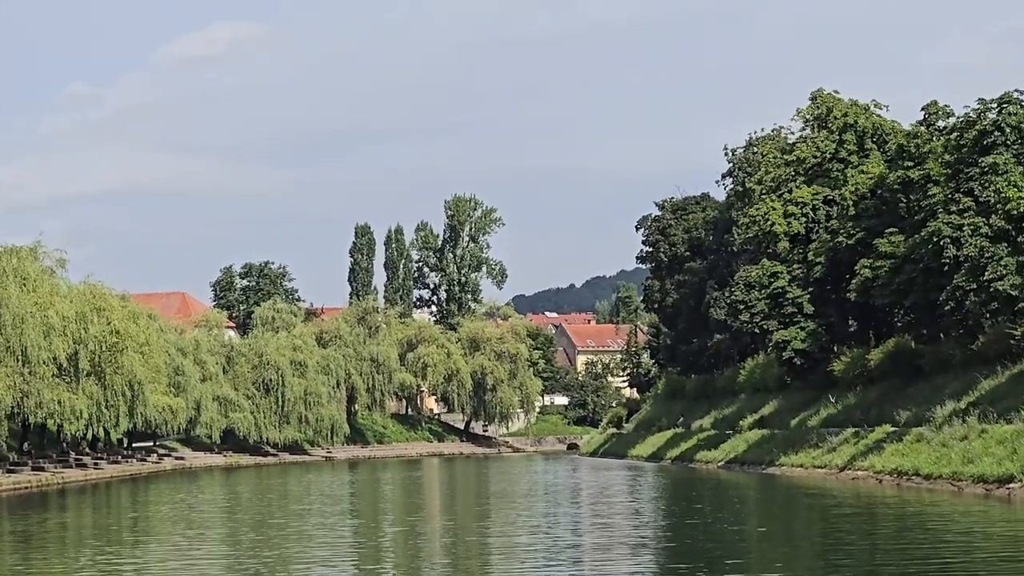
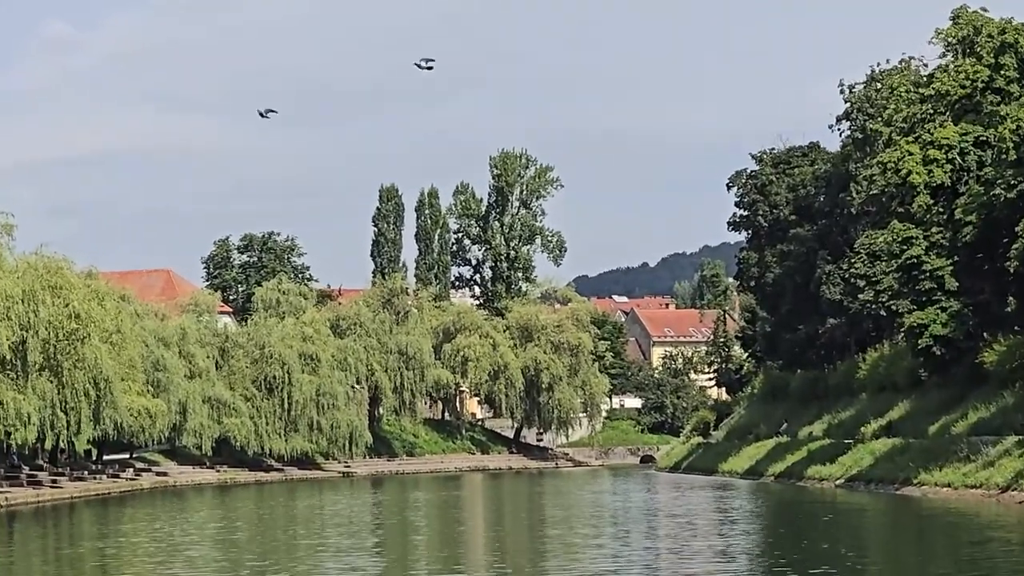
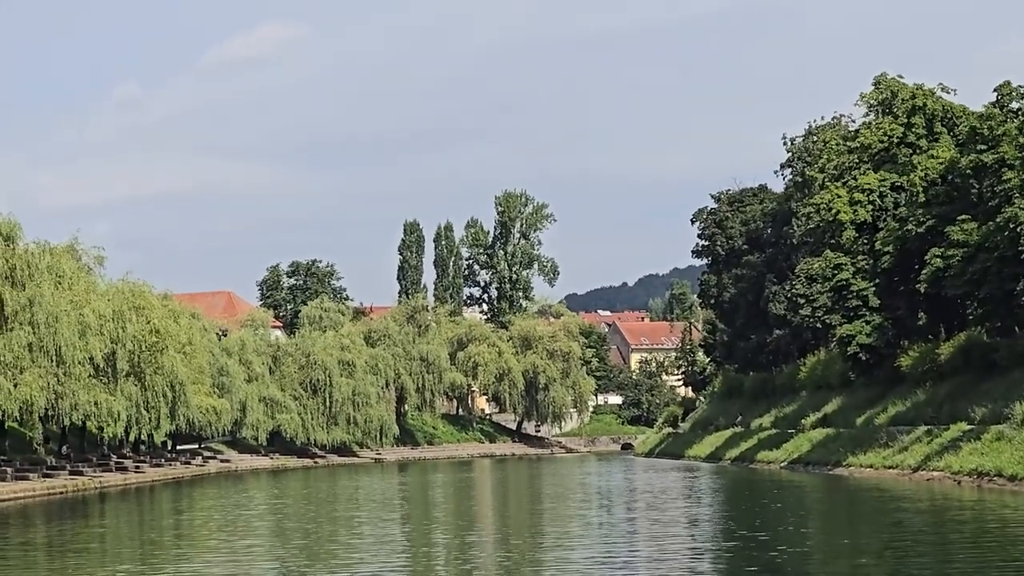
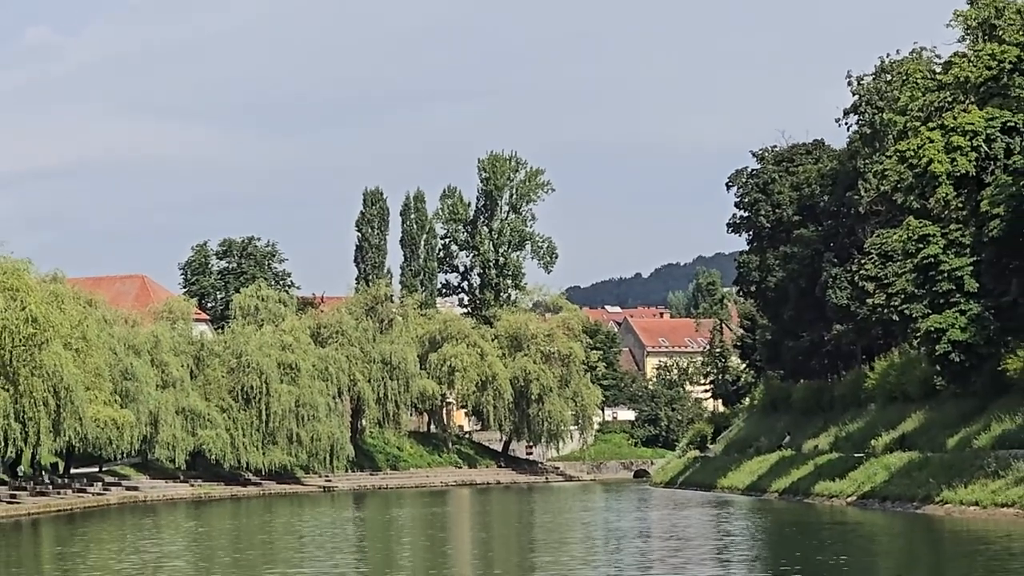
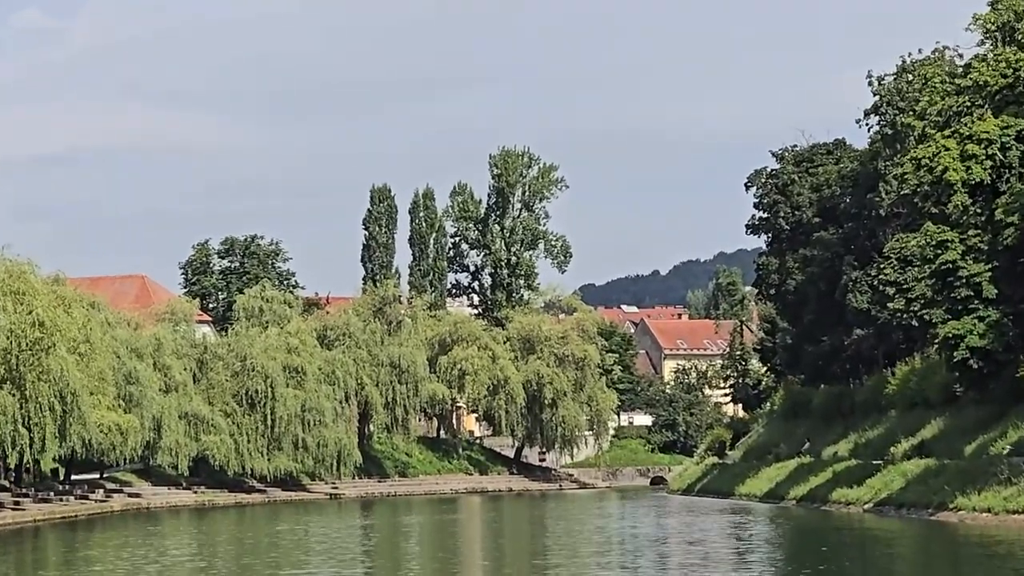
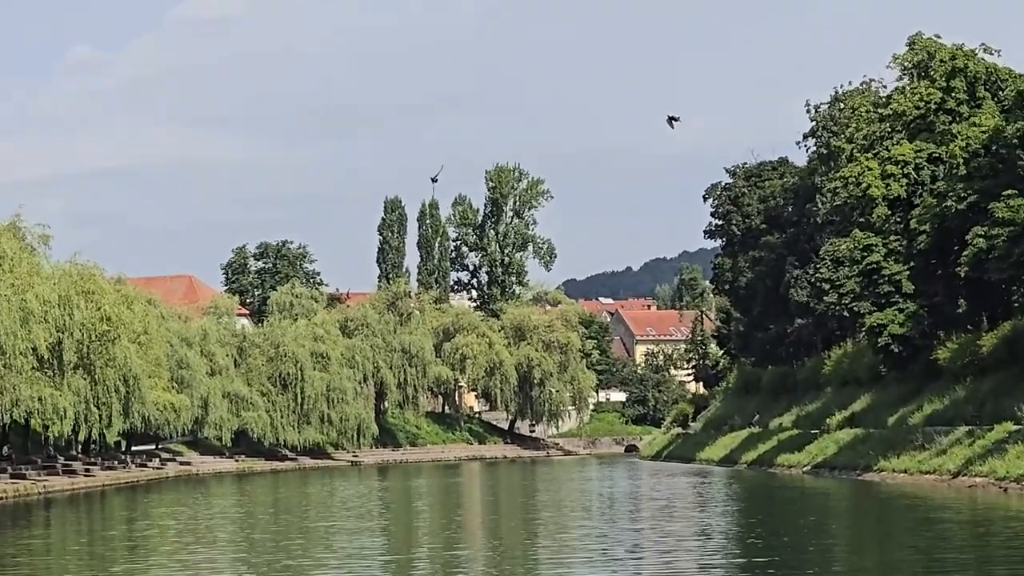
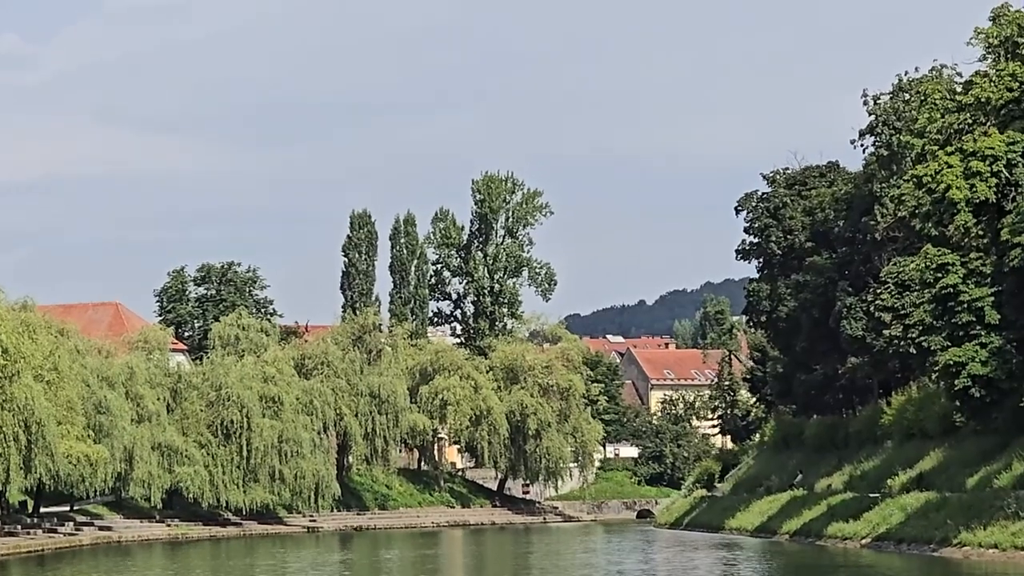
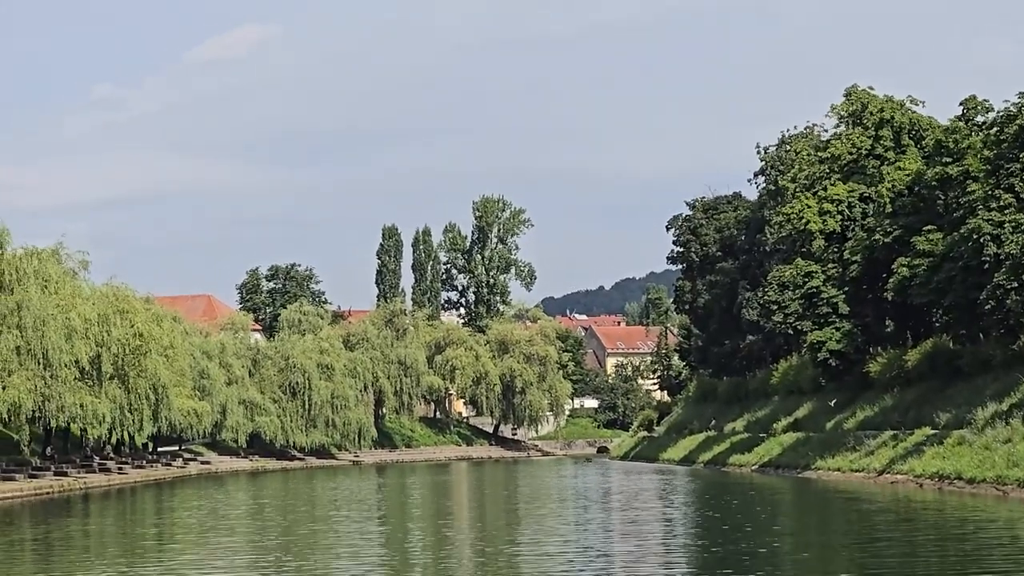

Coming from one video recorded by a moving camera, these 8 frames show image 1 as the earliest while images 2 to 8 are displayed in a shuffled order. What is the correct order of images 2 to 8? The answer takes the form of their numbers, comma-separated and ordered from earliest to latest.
8, 3, 6, 2, 5, 7, 4
